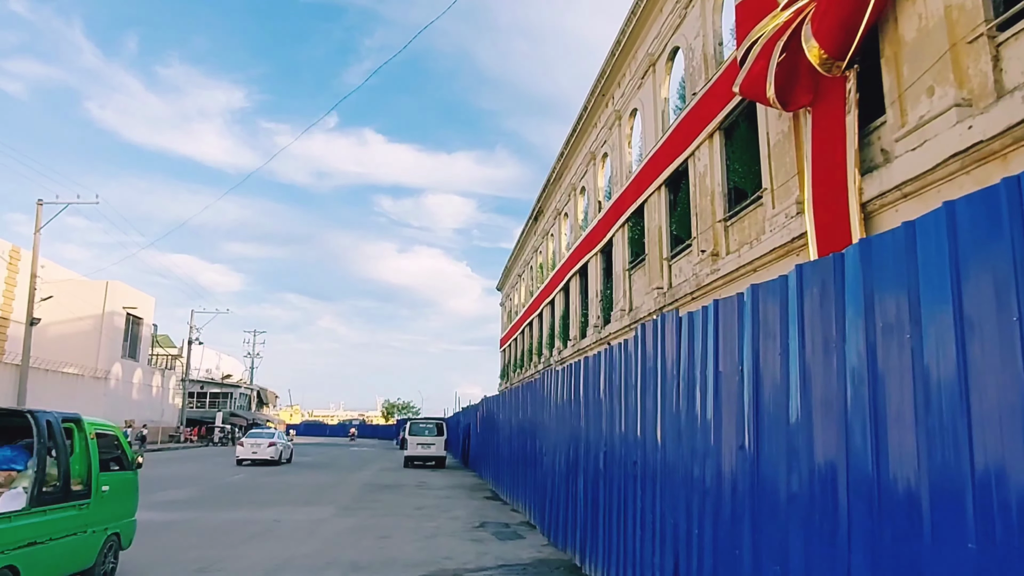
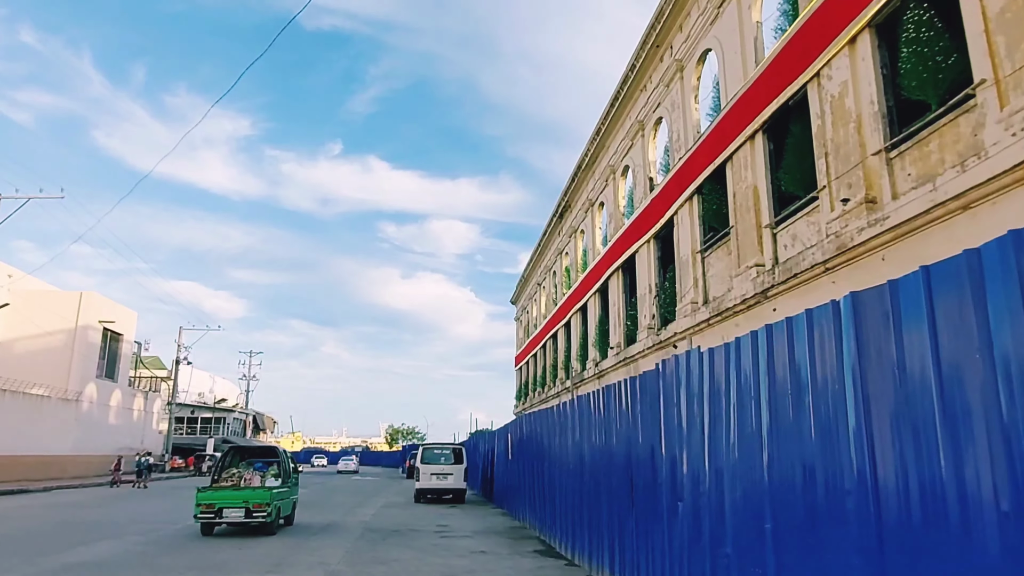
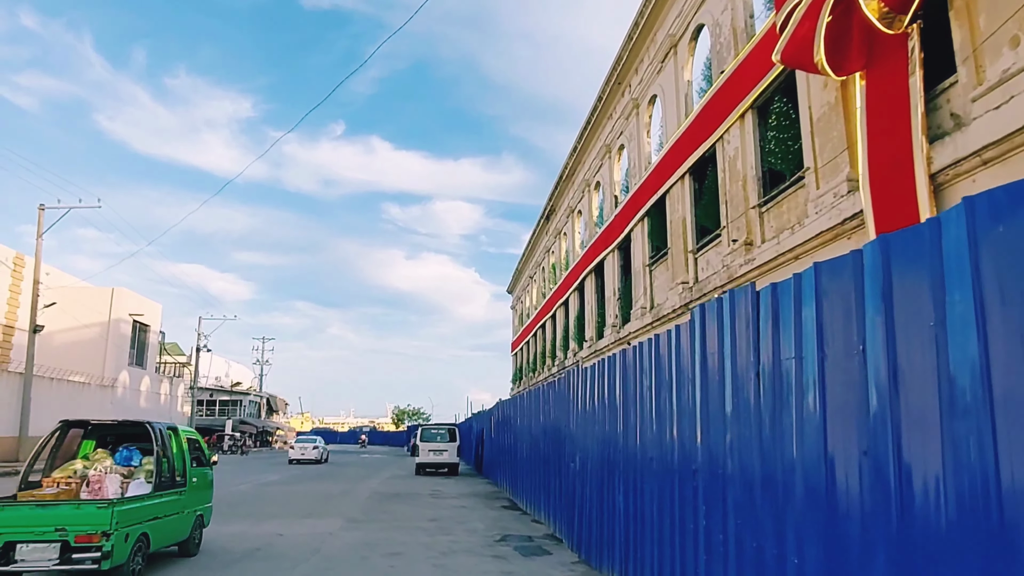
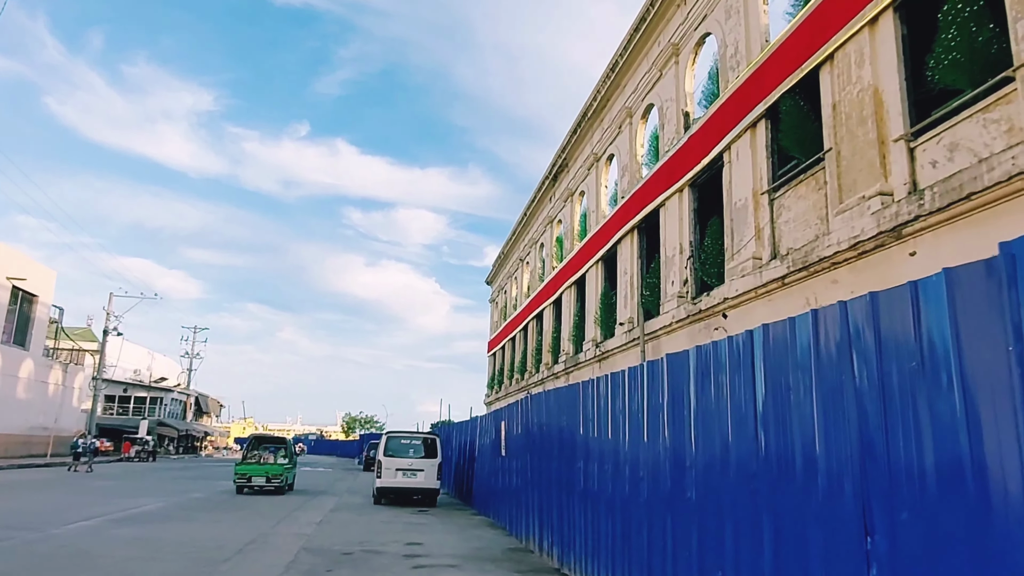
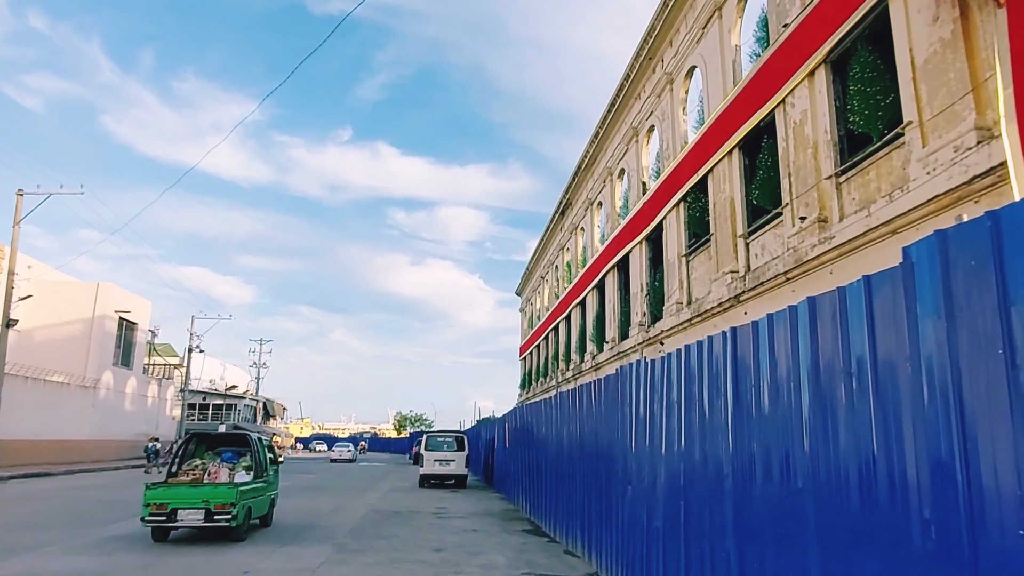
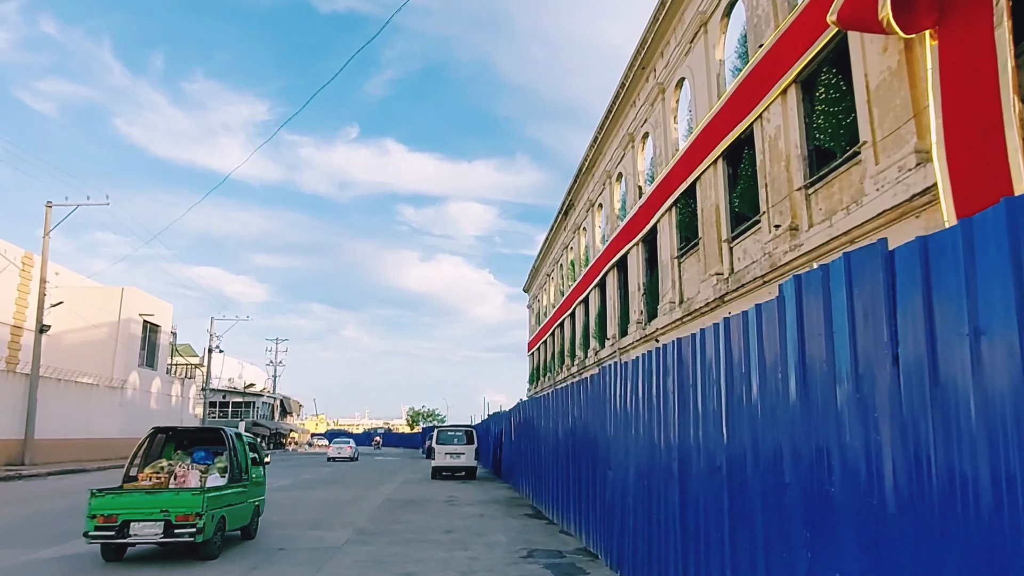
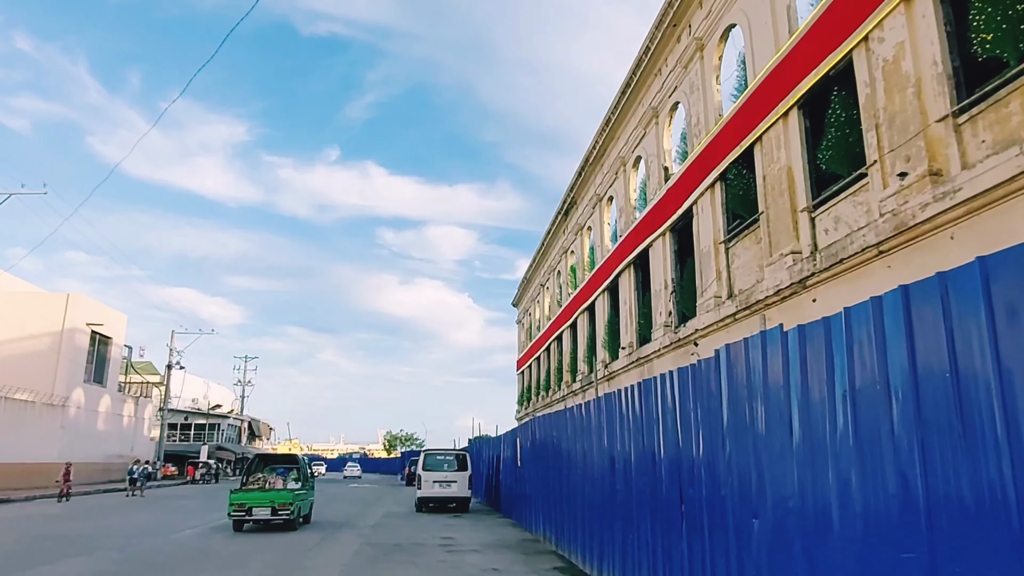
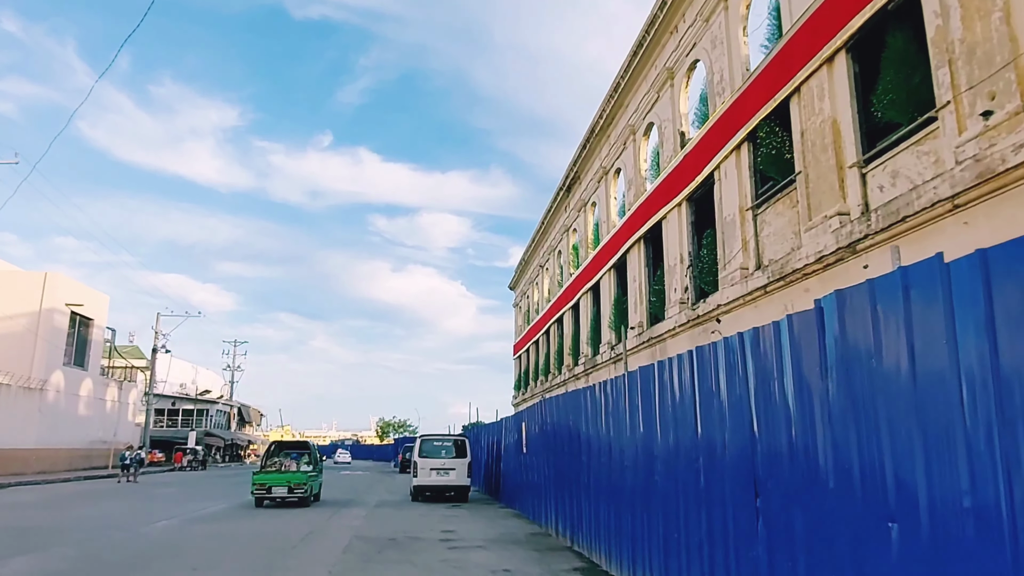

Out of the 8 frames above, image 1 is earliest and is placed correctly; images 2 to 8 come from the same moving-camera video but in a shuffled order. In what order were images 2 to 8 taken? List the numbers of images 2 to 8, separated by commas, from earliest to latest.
3, 6, 5, 2, 7, 8, 4
